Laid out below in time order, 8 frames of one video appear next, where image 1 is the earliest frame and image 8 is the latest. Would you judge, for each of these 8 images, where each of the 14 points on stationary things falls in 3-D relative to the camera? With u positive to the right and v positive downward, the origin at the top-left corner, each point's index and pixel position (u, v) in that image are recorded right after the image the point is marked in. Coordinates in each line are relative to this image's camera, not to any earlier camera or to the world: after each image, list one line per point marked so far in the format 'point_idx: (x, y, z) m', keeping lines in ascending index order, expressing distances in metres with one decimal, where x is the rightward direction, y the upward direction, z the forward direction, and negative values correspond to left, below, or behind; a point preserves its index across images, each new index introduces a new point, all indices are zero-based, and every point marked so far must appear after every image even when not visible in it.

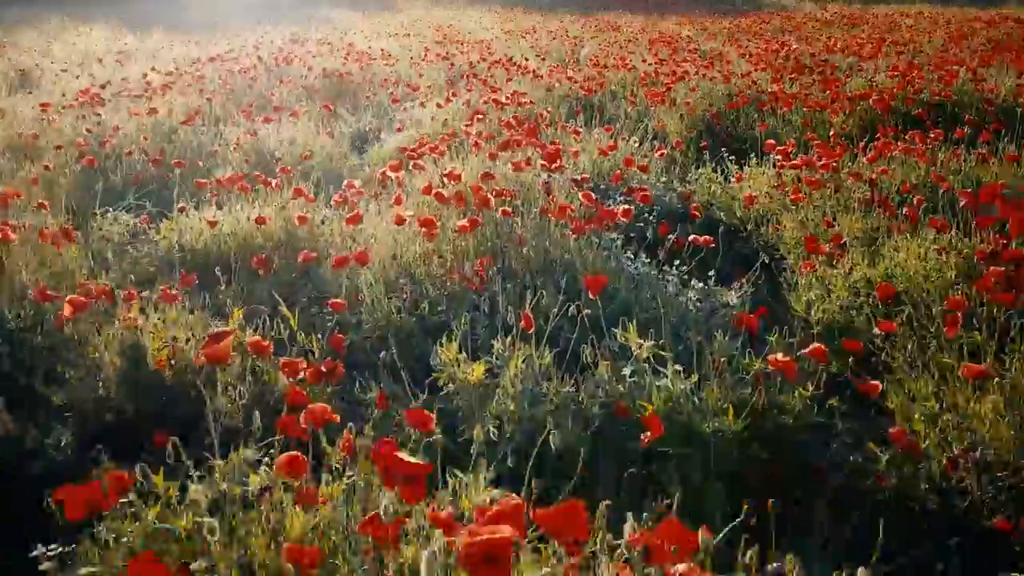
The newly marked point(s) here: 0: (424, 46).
0: (-1.7, +4.6, +14.4) m
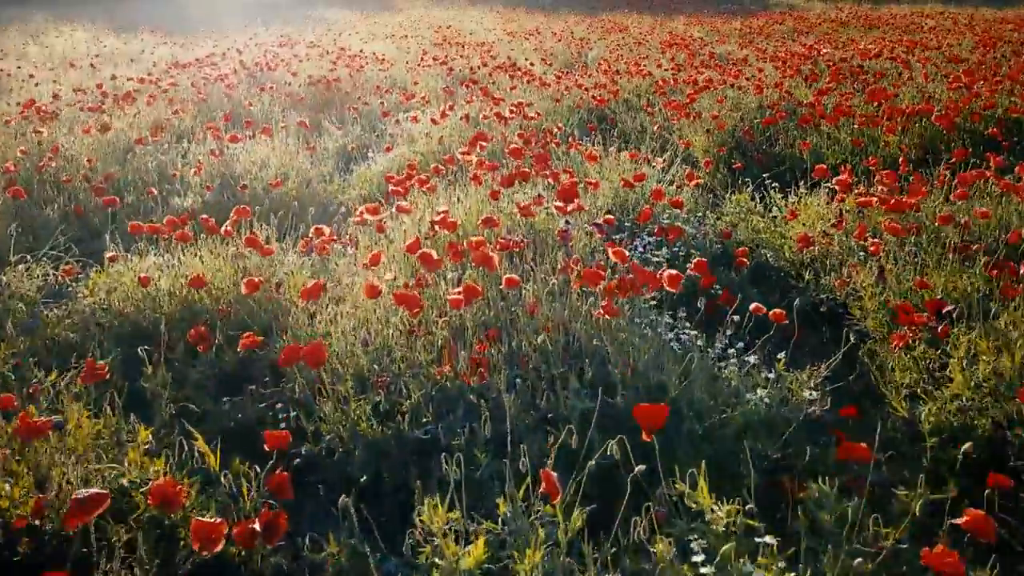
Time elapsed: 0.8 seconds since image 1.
0: (-1.6, +4.3, +13.6) m
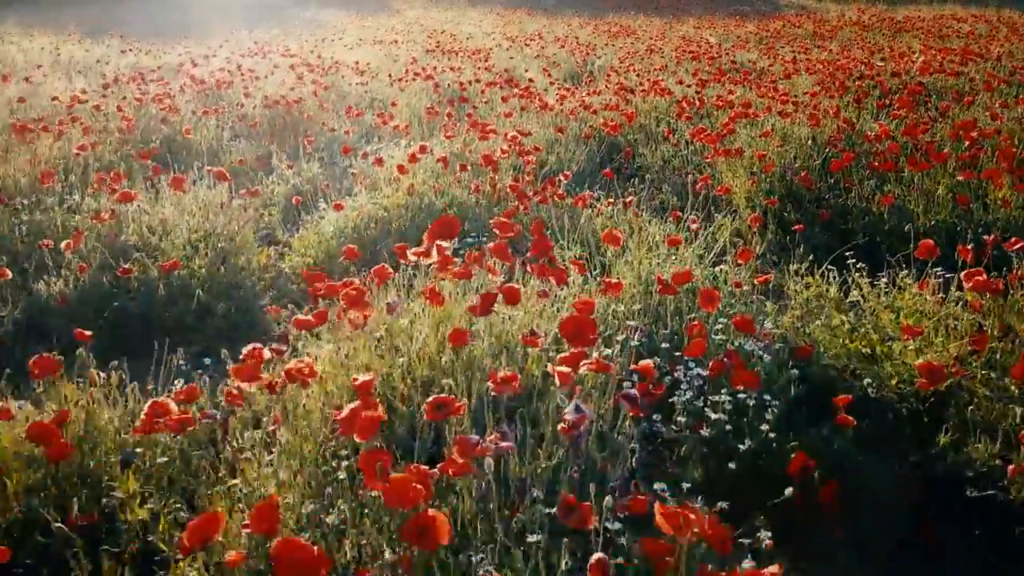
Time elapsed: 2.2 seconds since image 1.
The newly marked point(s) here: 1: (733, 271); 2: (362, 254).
0: (-1.6, +3.7, +12.3) m
1: (+1.0, +0.1, +3.4) m
2: (-0.8, +0.2, +4.2) m
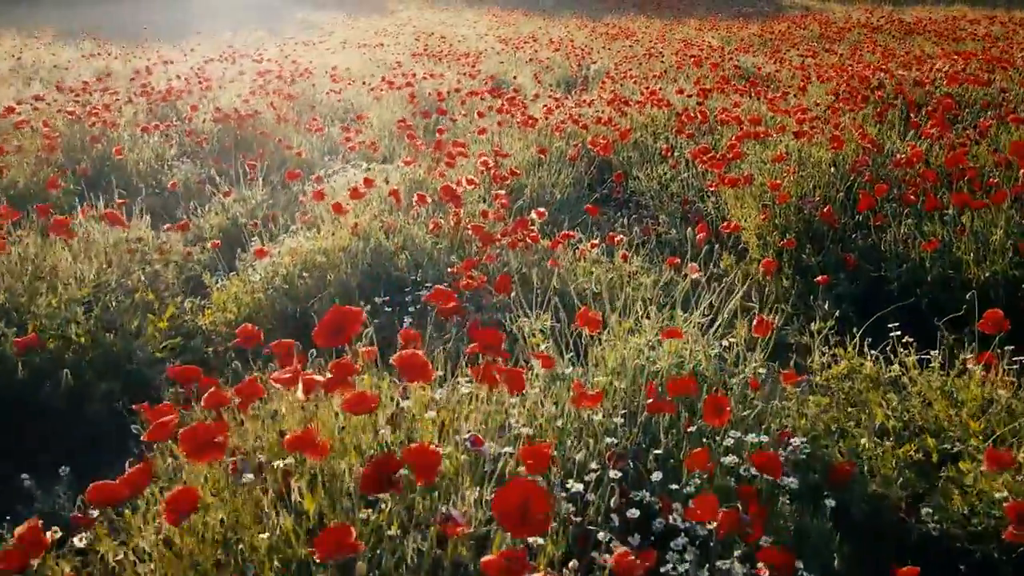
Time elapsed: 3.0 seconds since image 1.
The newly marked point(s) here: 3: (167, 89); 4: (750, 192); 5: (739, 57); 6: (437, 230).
0: (-1.8, +3.4, +11.6) m
1: (+0.8, -0.2, +2.6) m
2: (-1.0, -0.1, +3.4) m
3: (-3.3, +1.9, +7.2) m
4: (+1.3, +0.5, +4.3) m
5: (+3.5, +3.5, +11.6) m
6: (-0.4, +0.3, +3.7) m
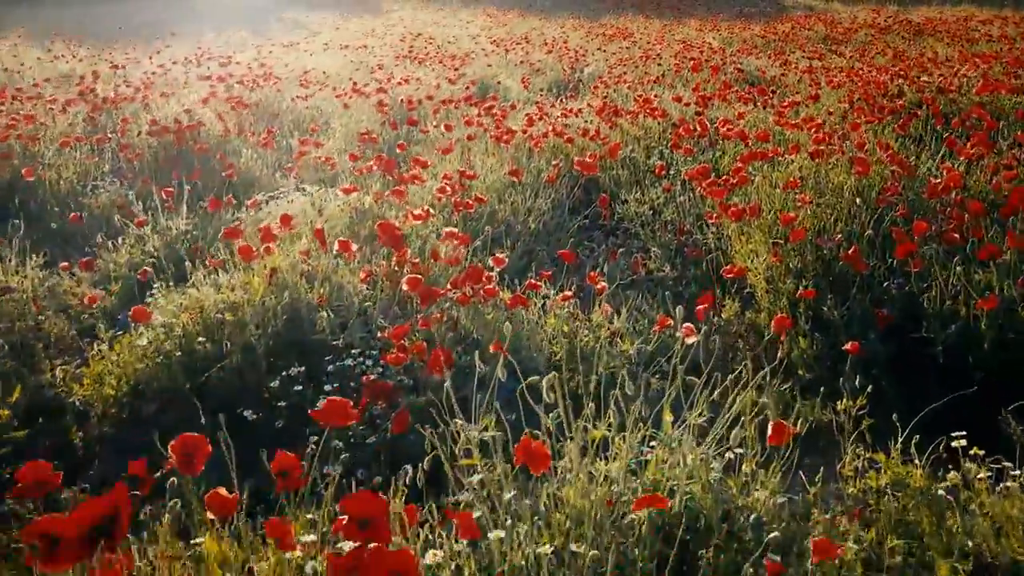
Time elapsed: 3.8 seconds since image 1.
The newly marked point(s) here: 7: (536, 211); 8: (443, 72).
0: (-2.0, +3.2, +10.9) m
1: (+0.6, -0.5, +1.9) m
2: (-1.2, -0.3, +2.7) m
3: (-3.5, +1.7, +6.5) m
4: (+1.2, +0.3, +3.6) m
5: (+3.3, +3.3, +10.9) m
6: (-0.6, 0.0, +3.0) m
7: (+0.2, +0.5, +4.5) m
8: (-1.0, +3.0, +10.4) m
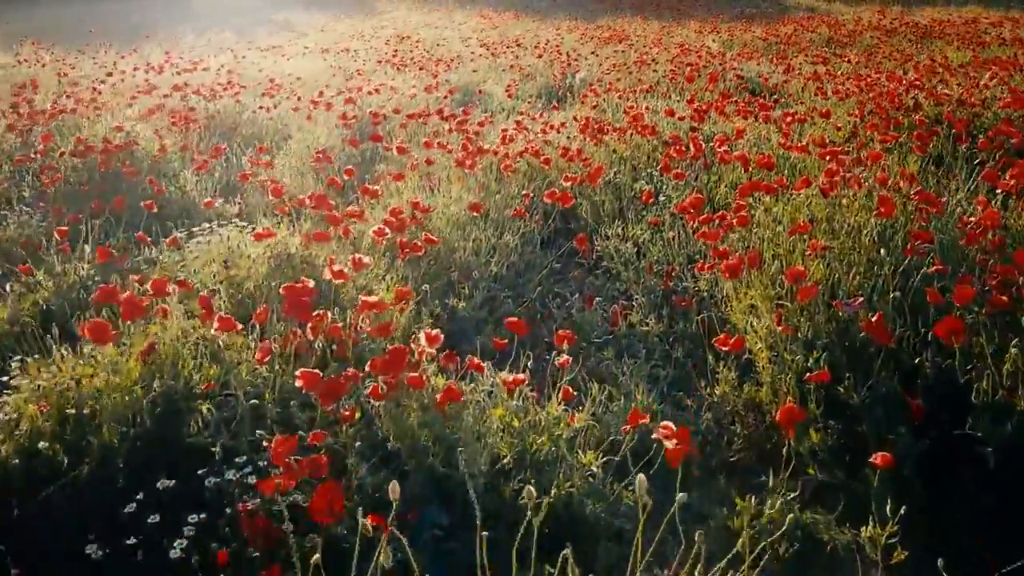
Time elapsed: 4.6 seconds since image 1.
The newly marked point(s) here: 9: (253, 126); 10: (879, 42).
0: (-2.1, +2.9, +10.3) m
1: (+0.4, -0.7, +1.3) m
2: (-1.4, -0.6, +2.1) m
3: (-3.7, +1.4, +5.9) m
4: (+1.0, 0.0, +3.0) m
5: (+3.1, +3.0, +10.3) m
6: (-0.8, -0.2, +2.4) m
7: (0.0, +0.2, +3.9) m
8: (-1.1, +2.7, +9.8) m
9: (-2.3, +1.4, +6.7) m
10: (+6.7, +4.5, +13.8) m
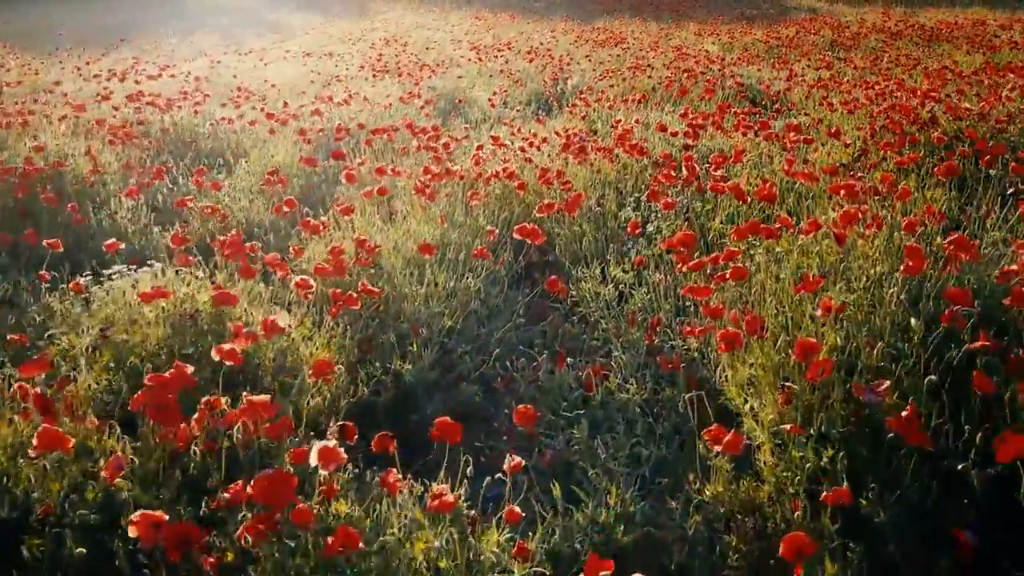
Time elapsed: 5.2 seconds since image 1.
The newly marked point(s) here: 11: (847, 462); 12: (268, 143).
0: (-2.3, +2.7, +9.7) m
1: (+0.2, -1.0, +0.8) m
2: (-1.5, -0.8, +1.6) m
3: (-3.8, +1.2, +5.4) m
4: (+0.8, -0.2, +2.4) m
5: (+3.0, +2.8, +9.7) m
6: (-0.9, -0.5, +1.9) m
7: (-0.2, 0.0, +3.3) m
8: (-1.3, +2.5, +9.2) m
9: (-2.4, +1.2, +6.1) m
10: (+6.5, +4.2, +13.2) m
11: (+0.9, -0.5, +2.1) m
12: (-1.9, +1.1, +5.9) m
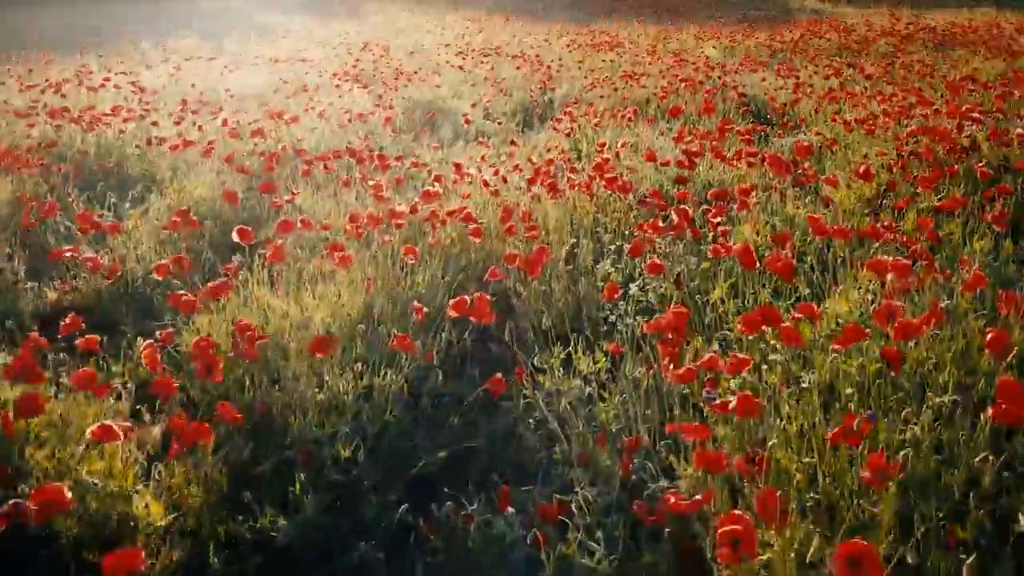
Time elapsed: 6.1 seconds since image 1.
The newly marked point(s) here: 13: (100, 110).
0: (-2.5, +2.4, +8.9) m
1: (0.0, -1.3, -0.1) m
2: (-1.8, -1.2, +0.7) m
3: (-4.1, +0.8, +4.6) m
4: (+0.6, -0.5, +1.6) m
5: (+2.7, +2.4, +8.9) m
6: (-1.2, -0.8, +1.0) m
7: (-0.4, -0.4, +2.5) m
8: (-1.5, +2.1, +8.4) m
9: (-2.7, +0.9, +5.3) m
10: (+6.3, +3.9, +12.4) m
11: (+0.7, -0.8, +1.3) m
12: (-2.1, +0.8, +5.0) m
13: (-3.7, +1.6, +6.7) m
